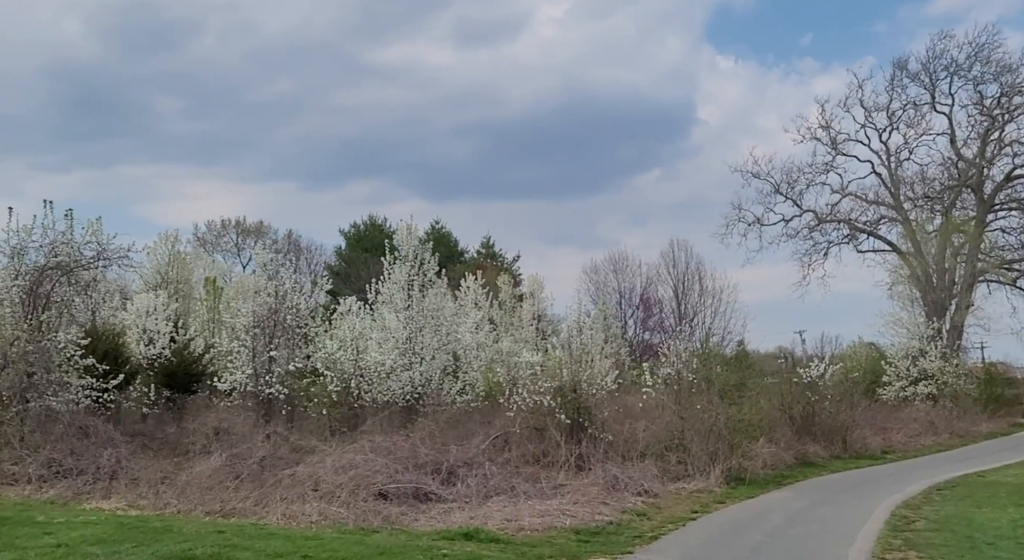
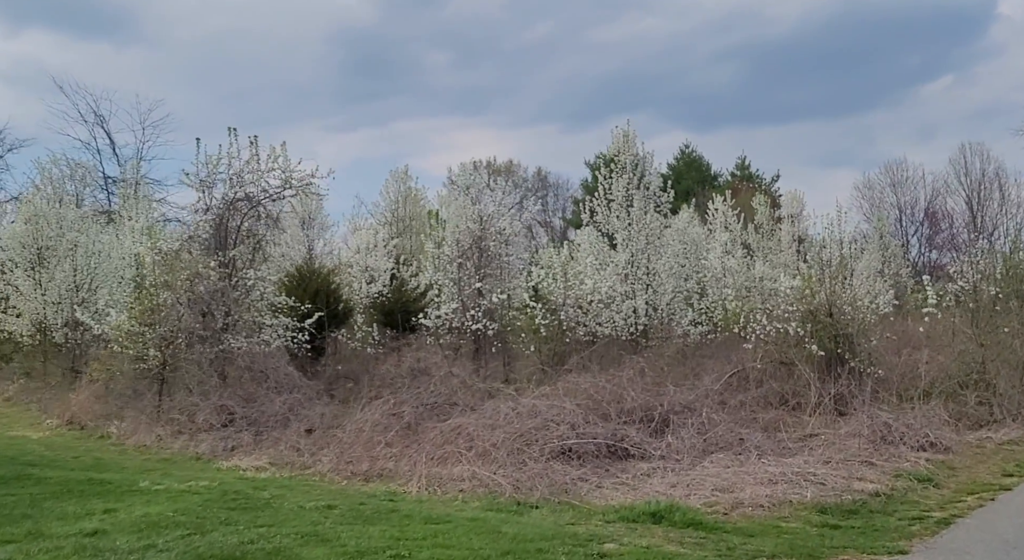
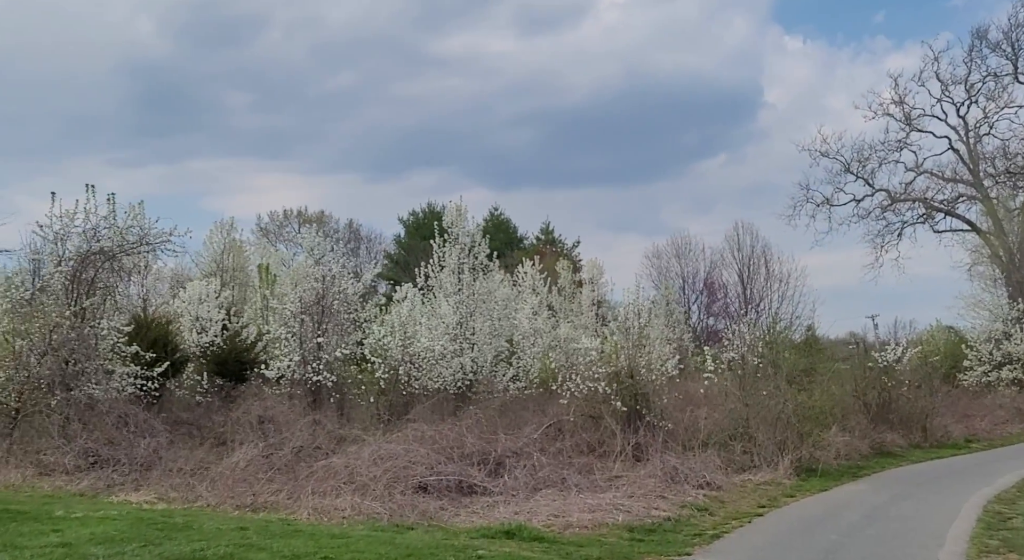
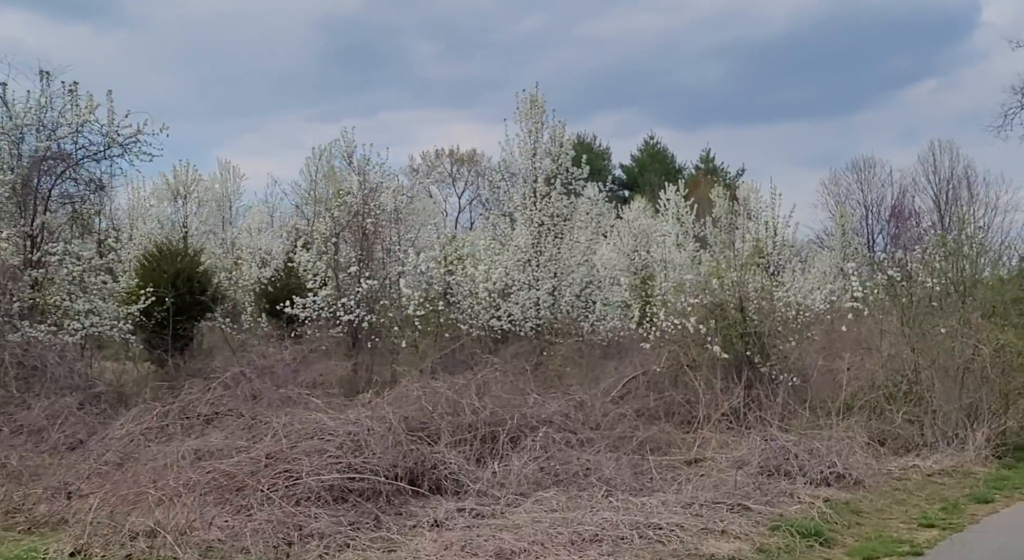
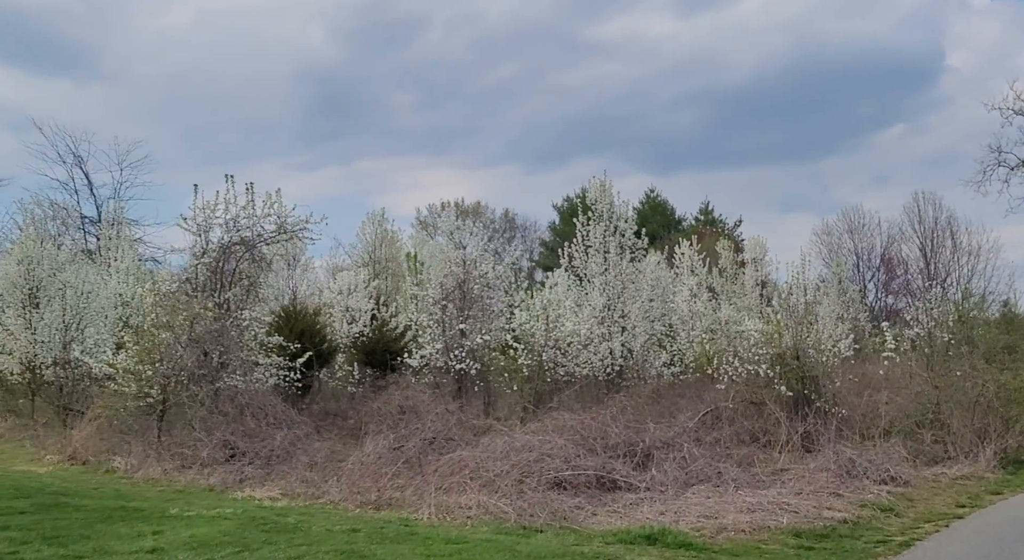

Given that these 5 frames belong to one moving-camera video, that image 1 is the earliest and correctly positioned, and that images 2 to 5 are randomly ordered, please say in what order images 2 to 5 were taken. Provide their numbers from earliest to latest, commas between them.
3, 5, 2, 4
